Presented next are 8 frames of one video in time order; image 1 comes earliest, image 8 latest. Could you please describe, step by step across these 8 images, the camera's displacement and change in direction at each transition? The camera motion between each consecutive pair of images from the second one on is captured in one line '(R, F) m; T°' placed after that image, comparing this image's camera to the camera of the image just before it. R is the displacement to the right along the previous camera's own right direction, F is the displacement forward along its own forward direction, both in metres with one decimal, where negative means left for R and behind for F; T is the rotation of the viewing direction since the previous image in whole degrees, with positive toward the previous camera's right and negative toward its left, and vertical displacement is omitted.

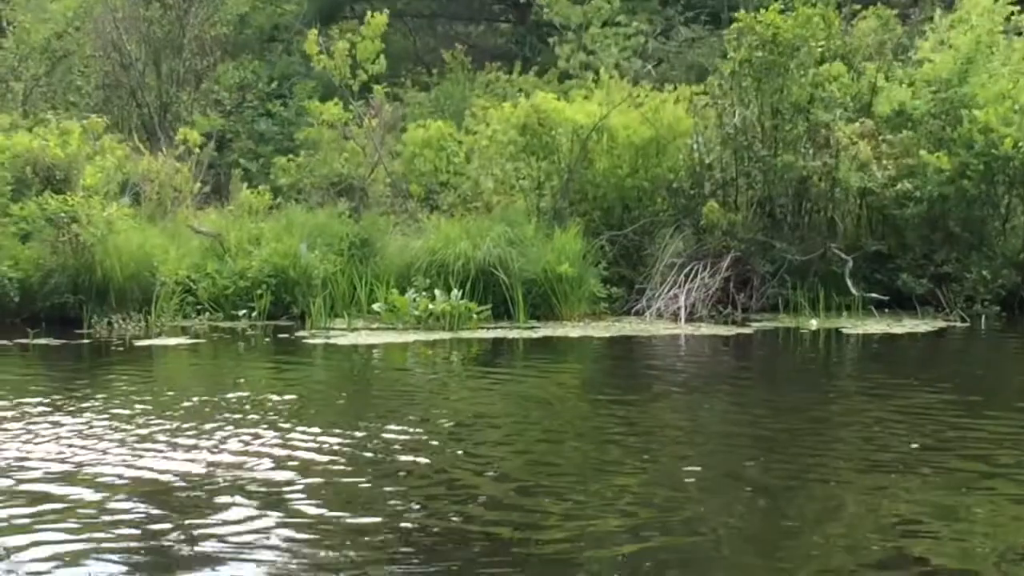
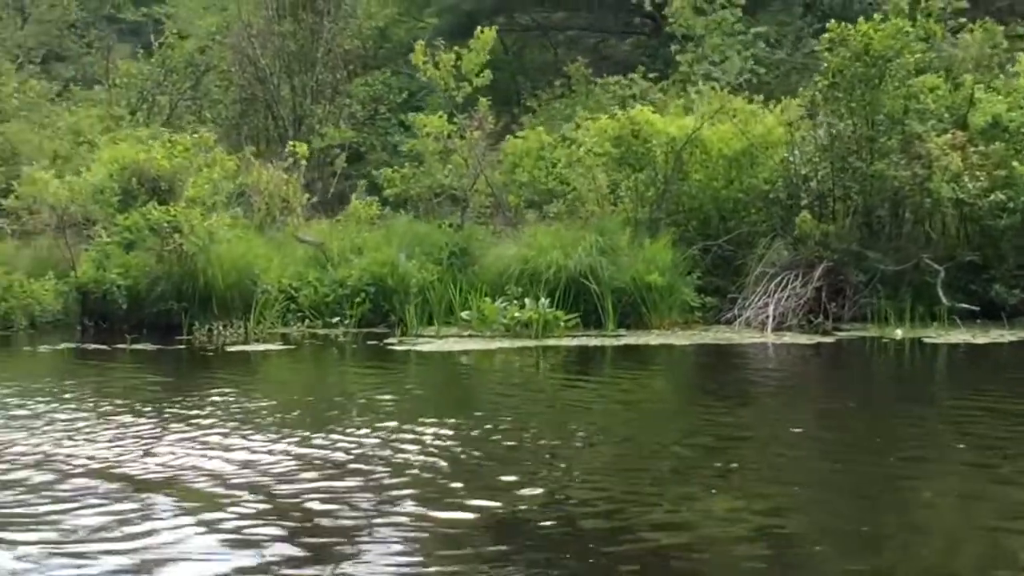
(+0.6, -0.3) m; -5°
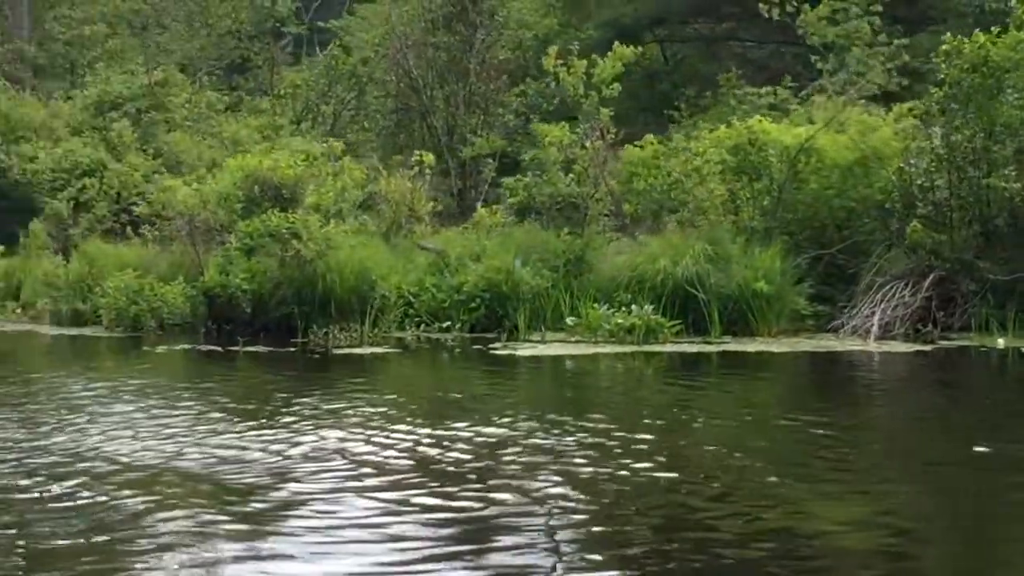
(+0.7, -0.3) m; -5°
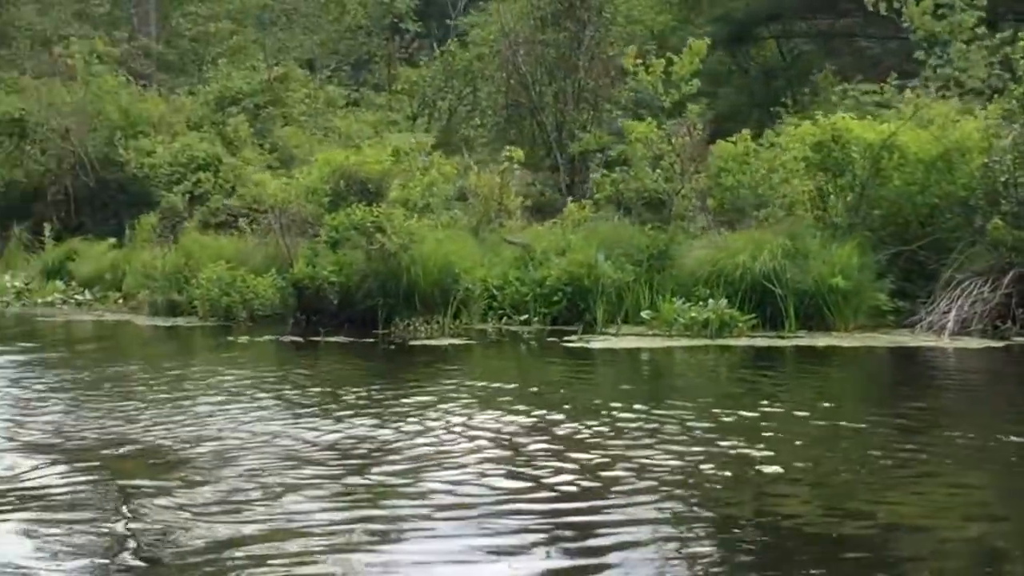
(+0.5, -0.2) m; -4°
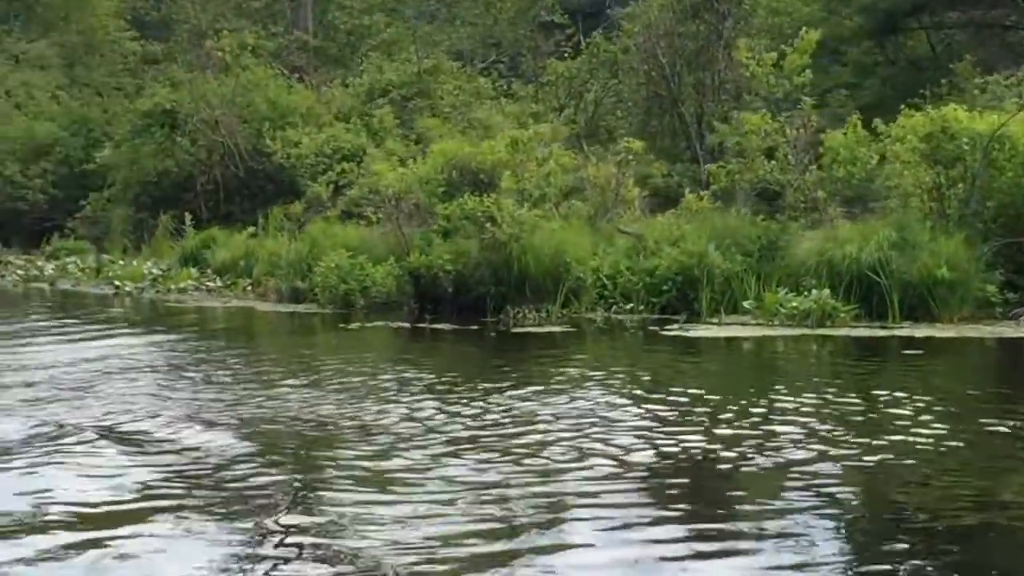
(+0.6, -0.2) m; -5°
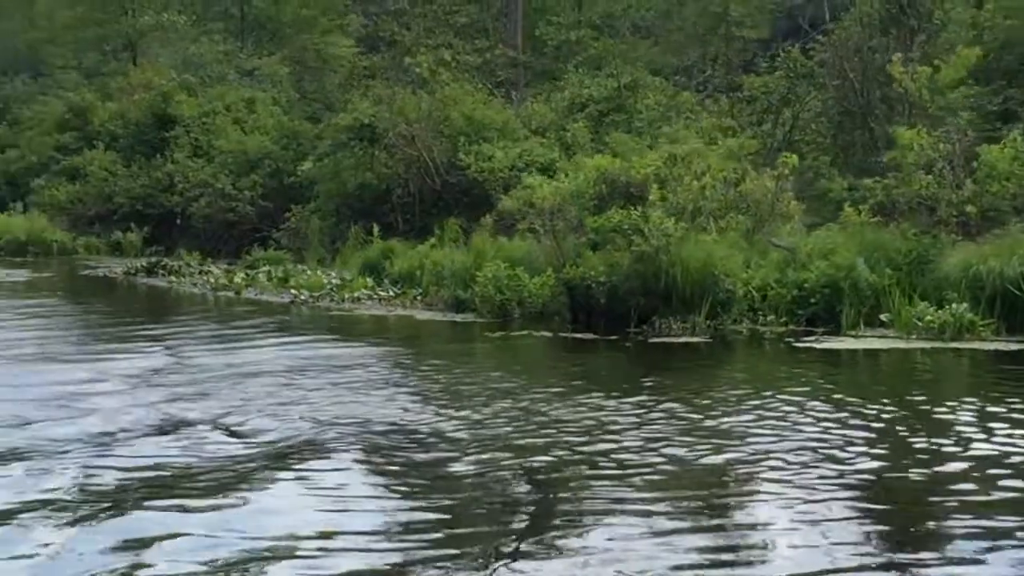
(+0.8, -0.3) m; -7°
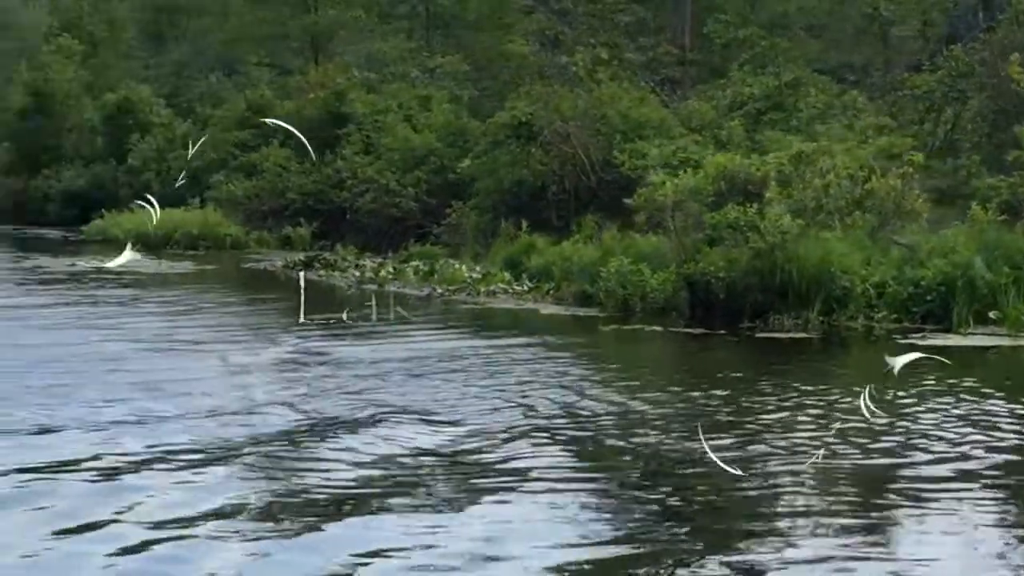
(+0.7, -0.3) m; -5°
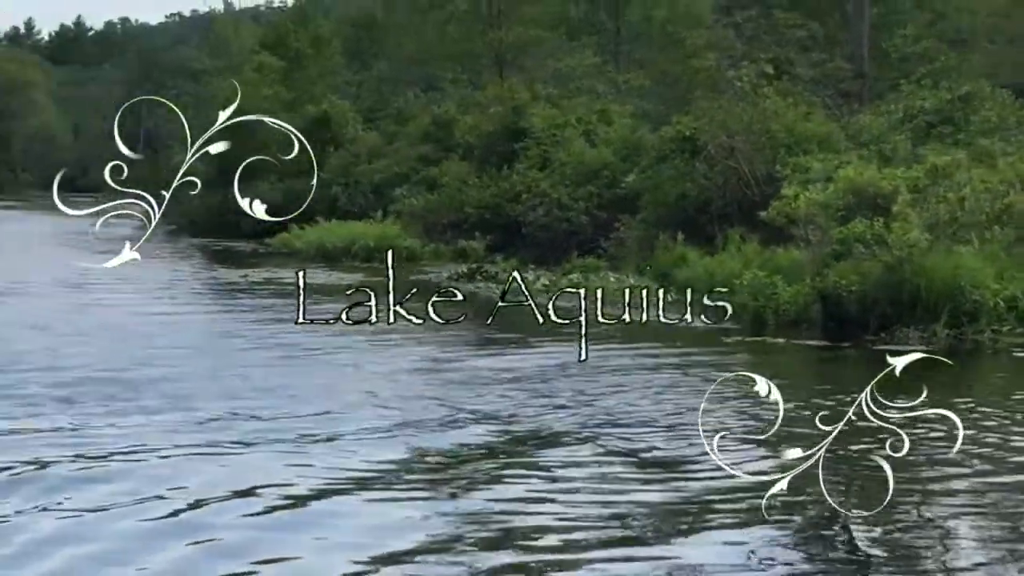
(+0.7, -0.2) m; -6°
